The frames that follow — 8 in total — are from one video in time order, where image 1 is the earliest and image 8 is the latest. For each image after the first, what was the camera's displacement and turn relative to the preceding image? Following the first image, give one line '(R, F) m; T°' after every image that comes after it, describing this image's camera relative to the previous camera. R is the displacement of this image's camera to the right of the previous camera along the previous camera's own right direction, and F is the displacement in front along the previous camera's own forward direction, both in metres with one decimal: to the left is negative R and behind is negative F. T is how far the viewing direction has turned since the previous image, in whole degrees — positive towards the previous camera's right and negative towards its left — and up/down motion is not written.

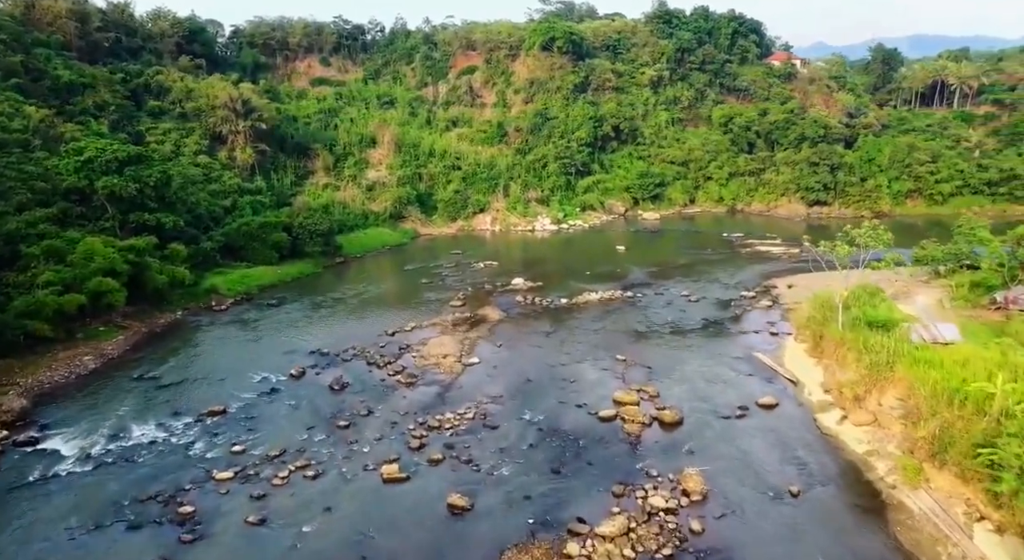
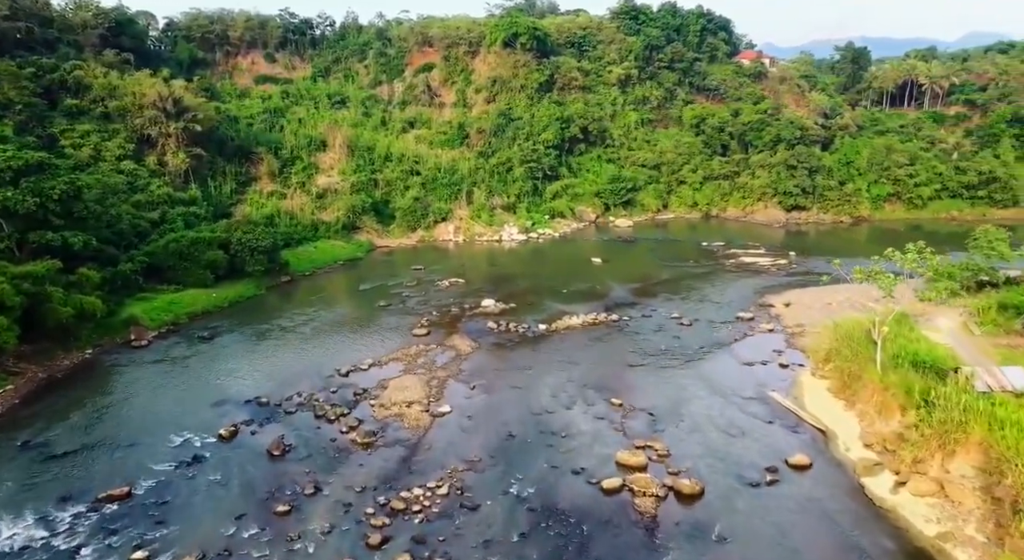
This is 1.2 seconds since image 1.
(-0.6, +4.3) m; +3°
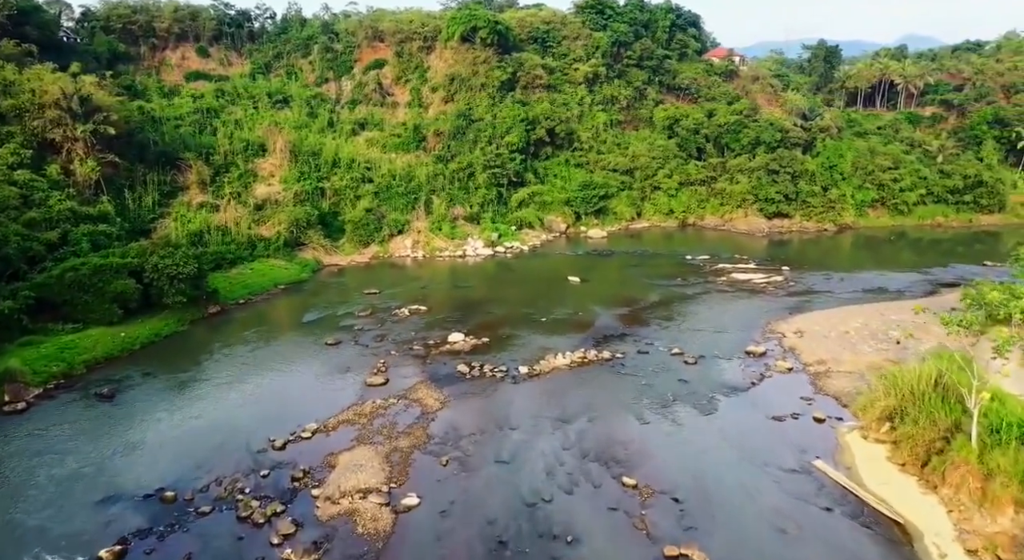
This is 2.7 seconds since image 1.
(-0.7, +5.2) m; +4°
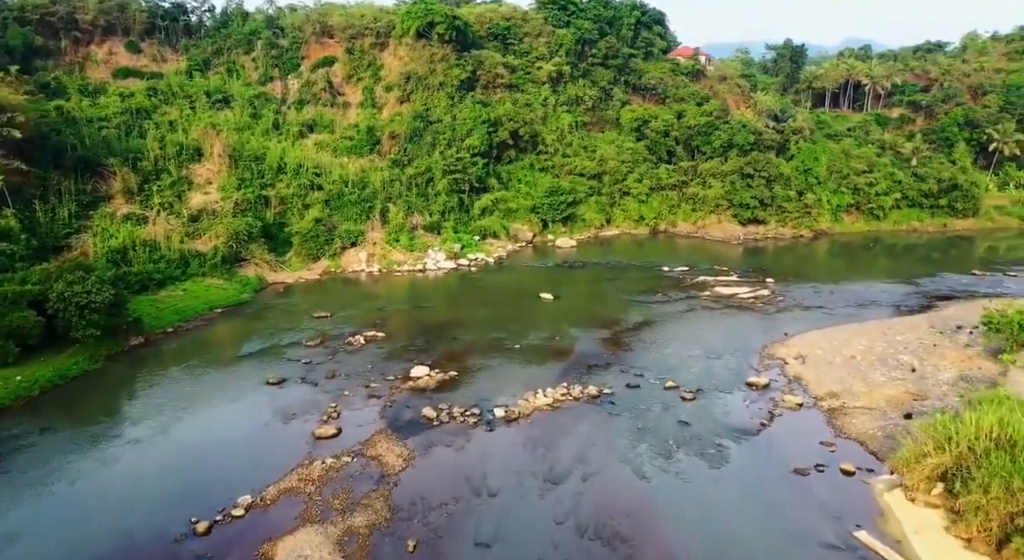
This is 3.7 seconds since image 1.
(-0.5, +3.7) m; +4°
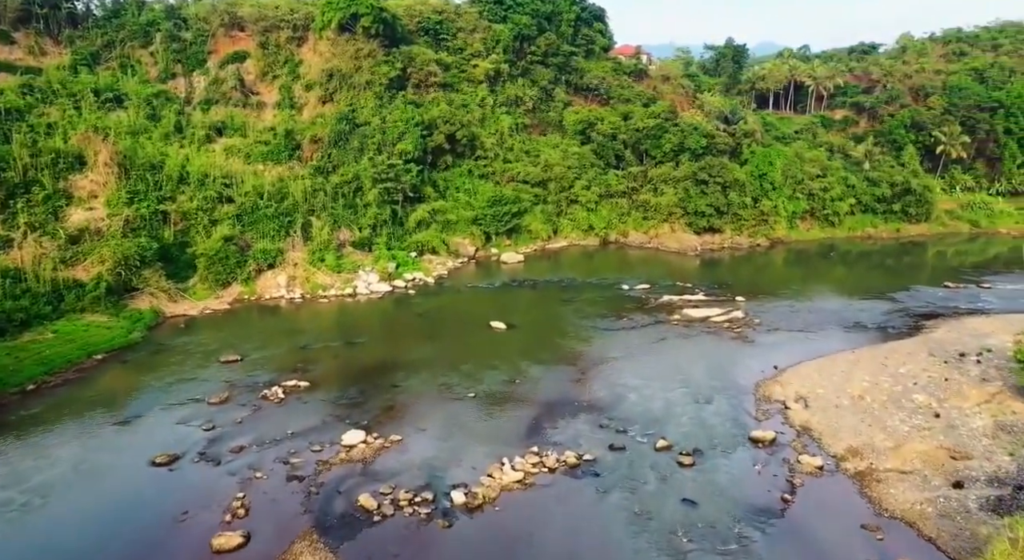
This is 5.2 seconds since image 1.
(-0.7, +4.9) m; +6°
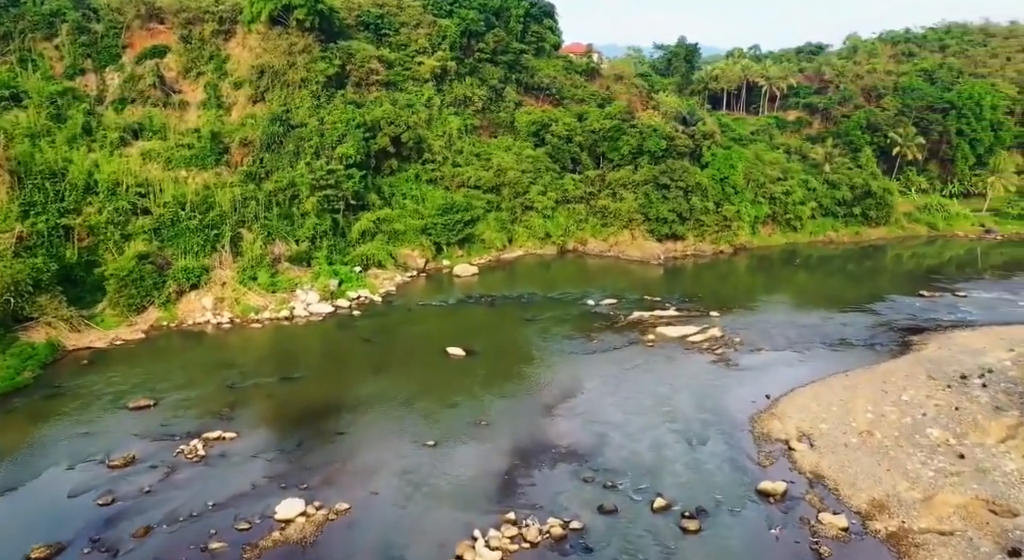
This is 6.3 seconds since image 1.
(-0.6, +3.4) m; +5°
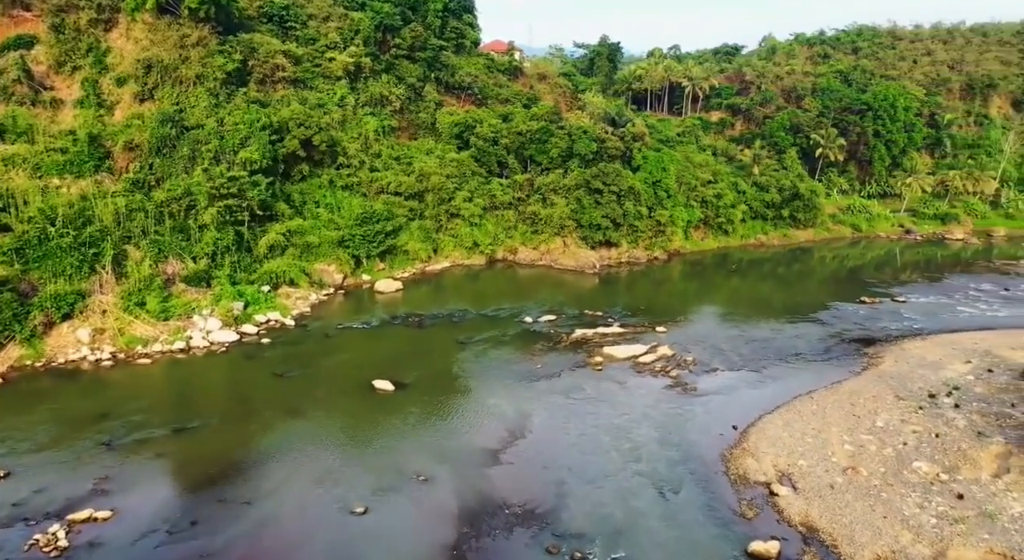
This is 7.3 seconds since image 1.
(-0.6, +3.2) m; +7°
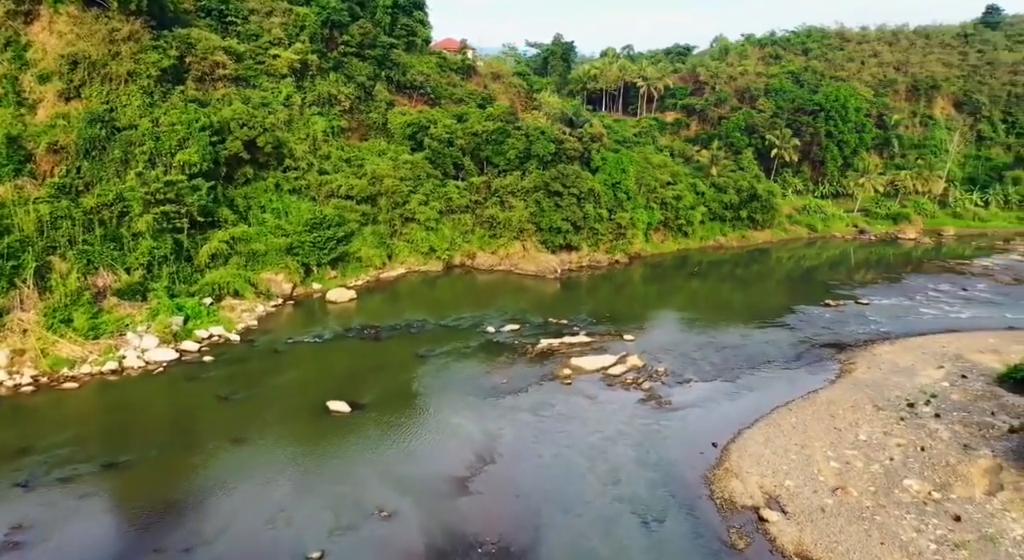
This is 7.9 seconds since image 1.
(-0.4, +1.6) m; +4°
